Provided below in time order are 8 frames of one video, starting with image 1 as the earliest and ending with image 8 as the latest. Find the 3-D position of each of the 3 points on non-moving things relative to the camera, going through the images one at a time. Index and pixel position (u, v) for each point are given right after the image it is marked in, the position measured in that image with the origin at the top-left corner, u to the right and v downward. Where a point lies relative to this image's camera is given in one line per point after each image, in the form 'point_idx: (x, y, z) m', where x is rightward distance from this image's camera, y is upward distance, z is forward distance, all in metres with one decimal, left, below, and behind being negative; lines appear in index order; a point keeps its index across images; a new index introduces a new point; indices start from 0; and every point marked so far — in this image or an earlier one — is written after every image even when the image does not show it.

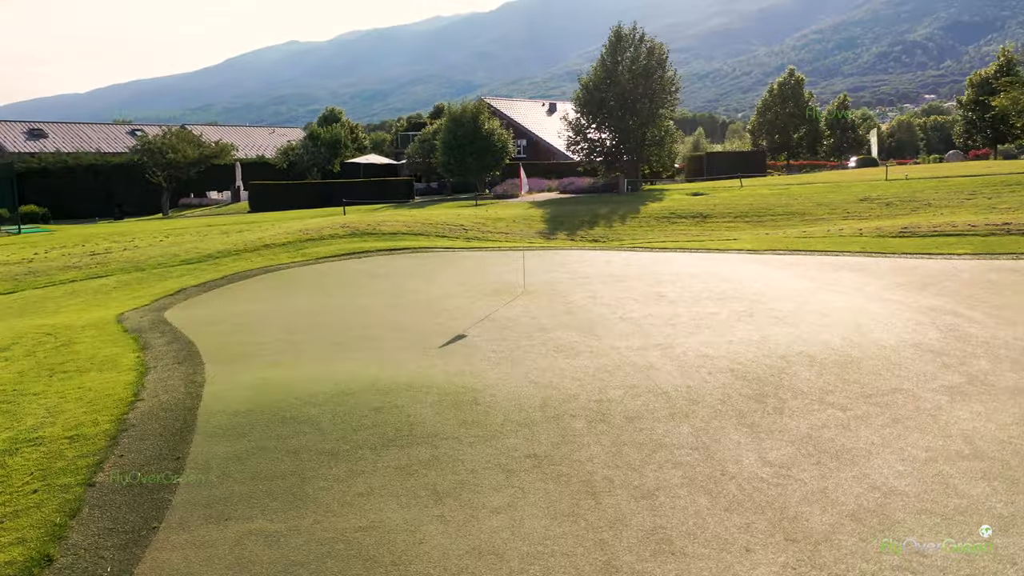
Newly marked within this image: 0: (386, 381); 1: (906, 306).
0: (-1.1, -0.8, +6.7) m
1: (+4.6, -0.2, +9.7) m
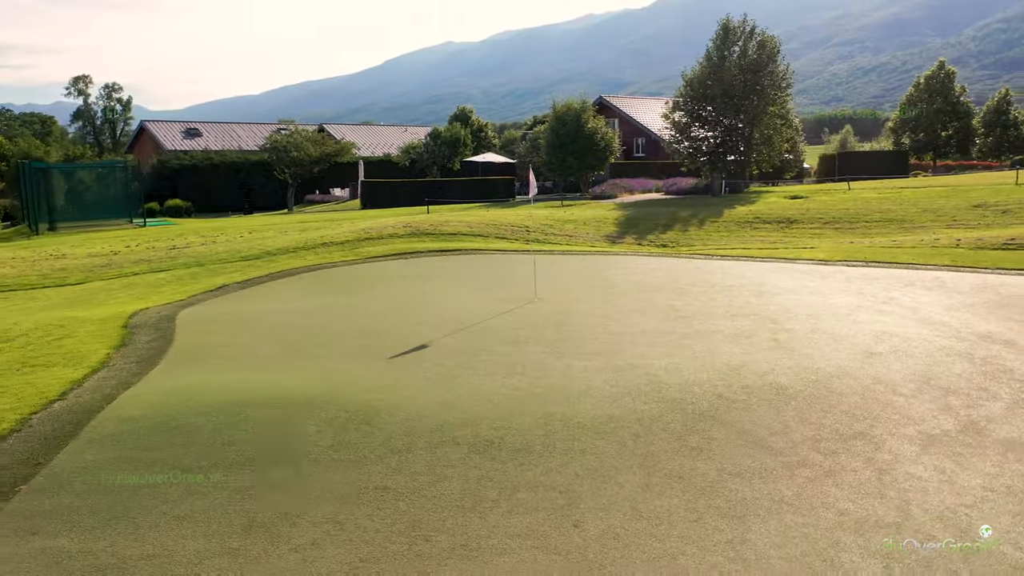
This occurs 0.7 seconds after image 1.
0: (-1.7, -0.8, +6.4) m
1: (+4.4, -0.4, +8.4) m
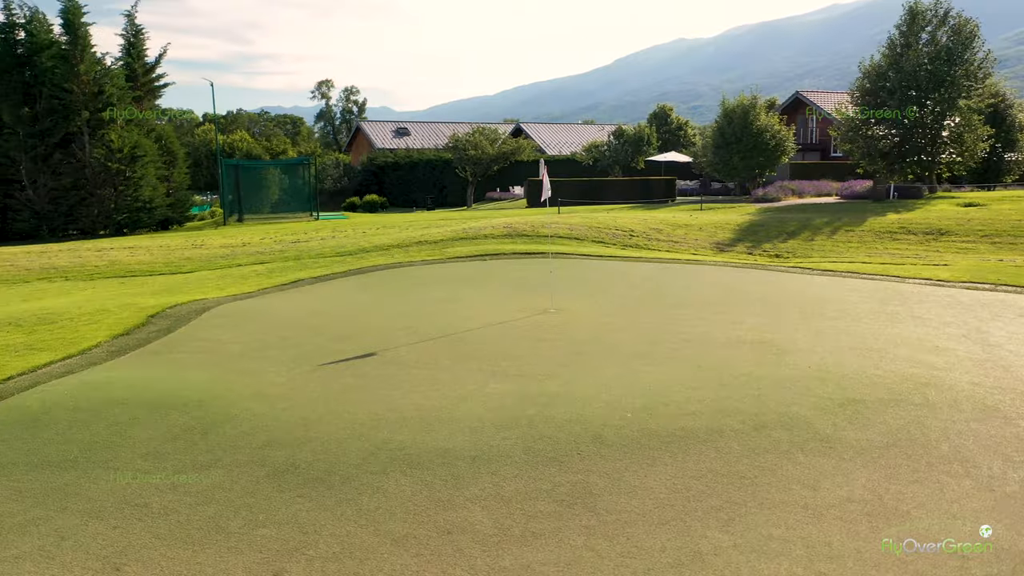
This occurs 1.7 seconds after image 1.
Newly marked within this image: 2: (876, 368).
0: (-2.6, -0.8, +6.4) m
1: (+3.9, -0.7, +6.7) m
2: (+3.1, -0.7, +7.0) m
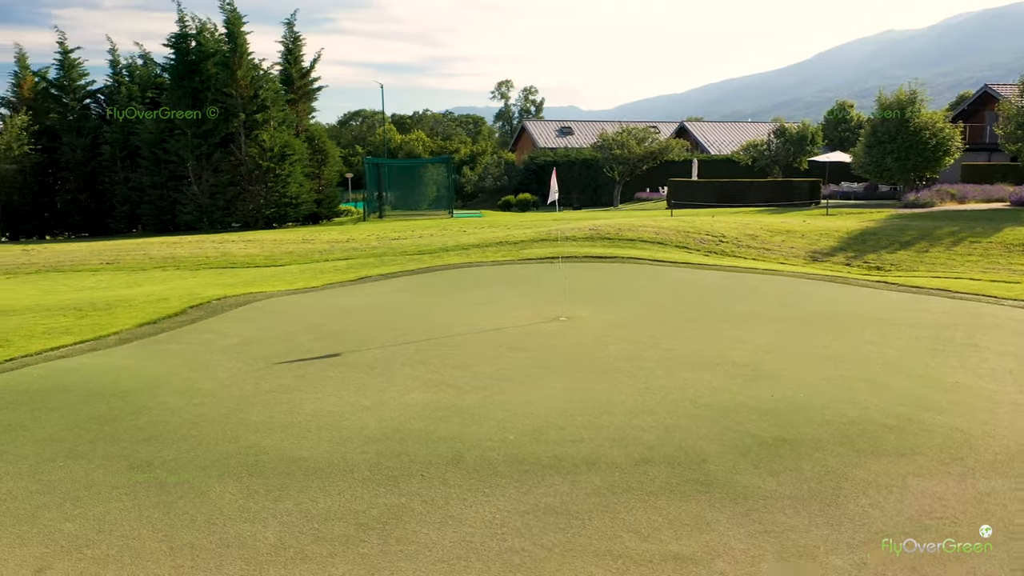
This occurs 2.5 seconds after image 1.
0: (-3.2, -0.8, +6.7) m
1: (+3.3, -0.9, +5.6) m
2: (+2.5, -0.8, +6.1) m
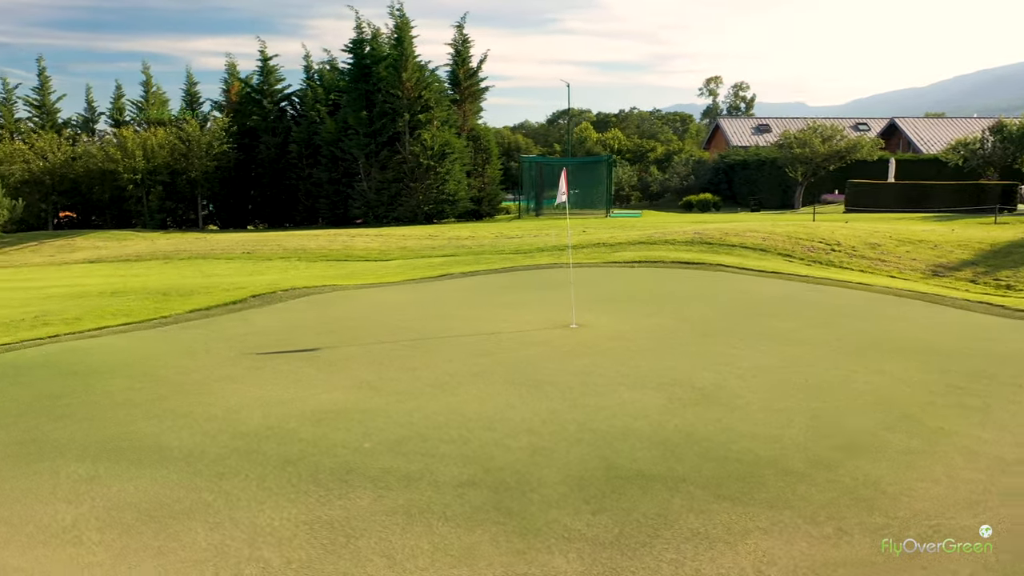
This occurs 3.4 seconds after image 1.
0: (-3.6, -0.7, +7.3) m
1: (+2.3, -1.1, +4.7) m
2: (+1.7, -1.0, +5.3) m
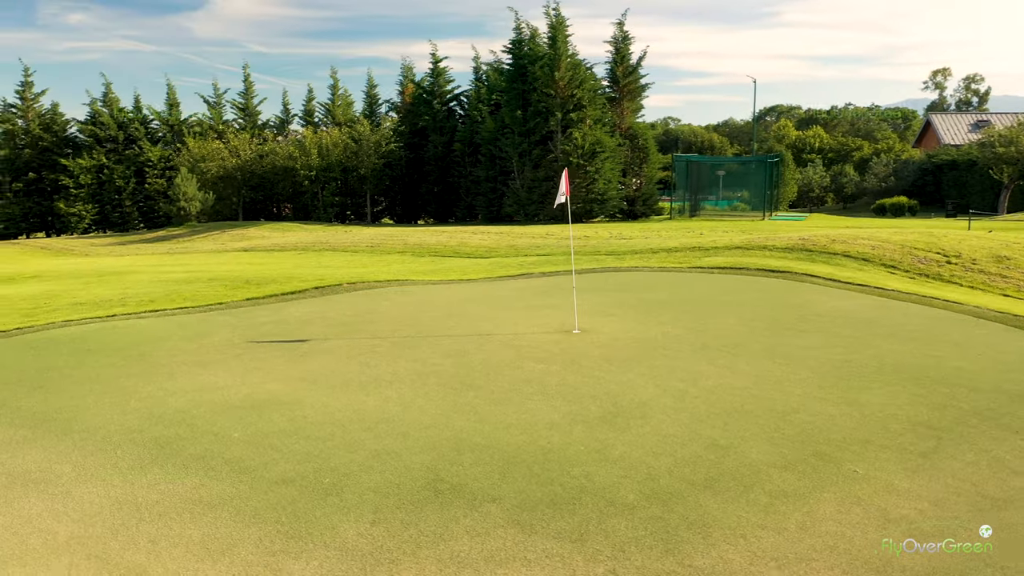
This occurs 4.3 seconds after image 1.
0: (-3.9, -0.5, +8.1) m
1: (+1.2, -1.2, +4.1) m
2: (+0.8, -1.0, +4.9) m
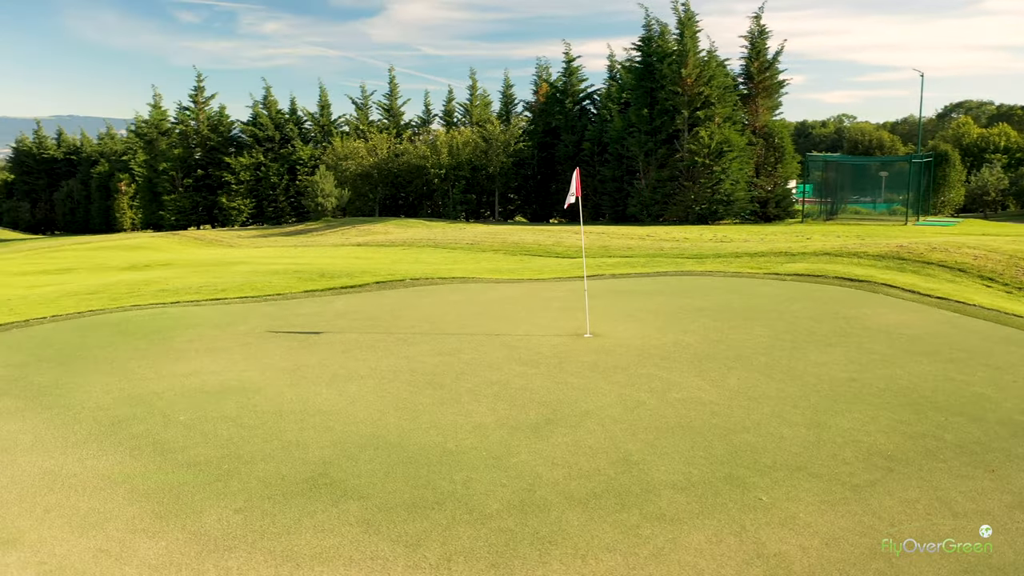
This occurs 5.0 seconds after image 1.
0: (-3.8, -0.4, +8.7) m
1: (+0.5, -1.2, +3.9) m
2: (+0.2, -1.1, +4.7) m
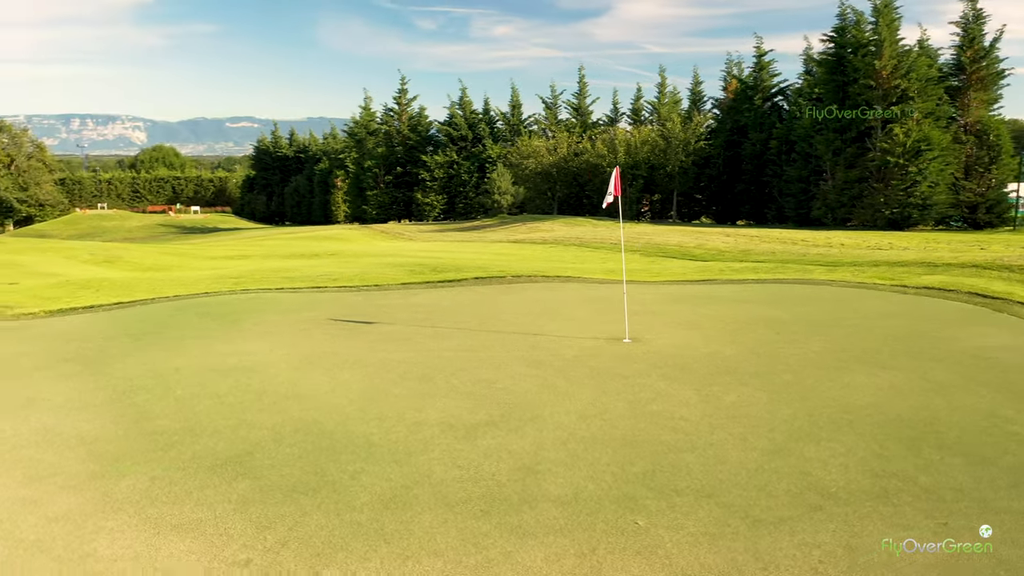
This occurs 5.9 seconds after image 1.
0: (-3.2, -0.3, +9.6) m
1: (-0.3, -1.2, +3.8) m
2: (-0.4, -1.0, +4.7) m
